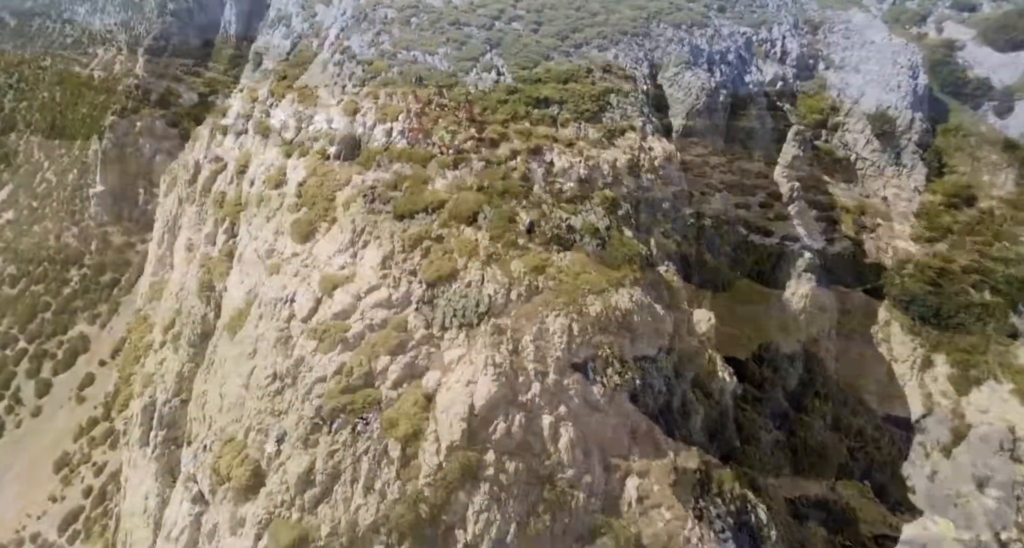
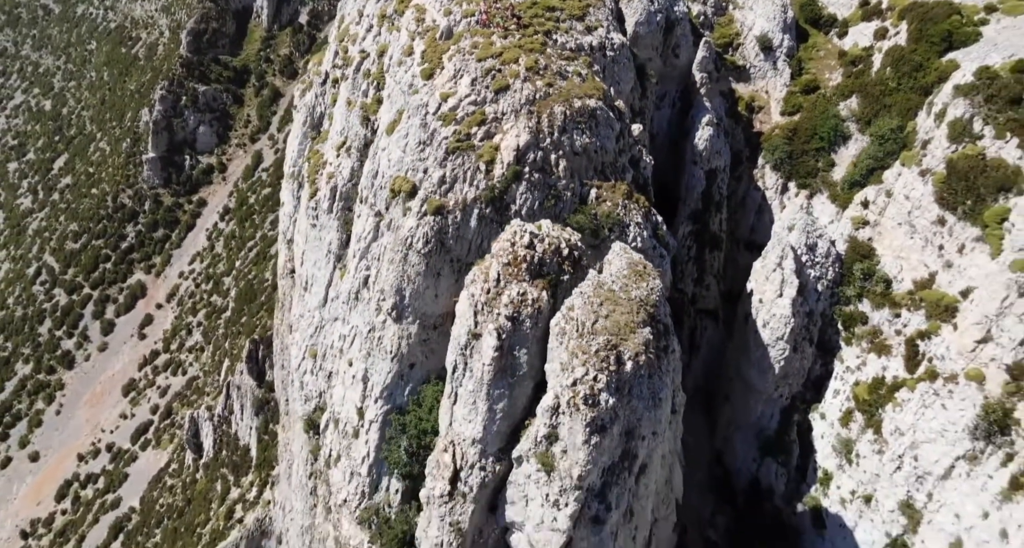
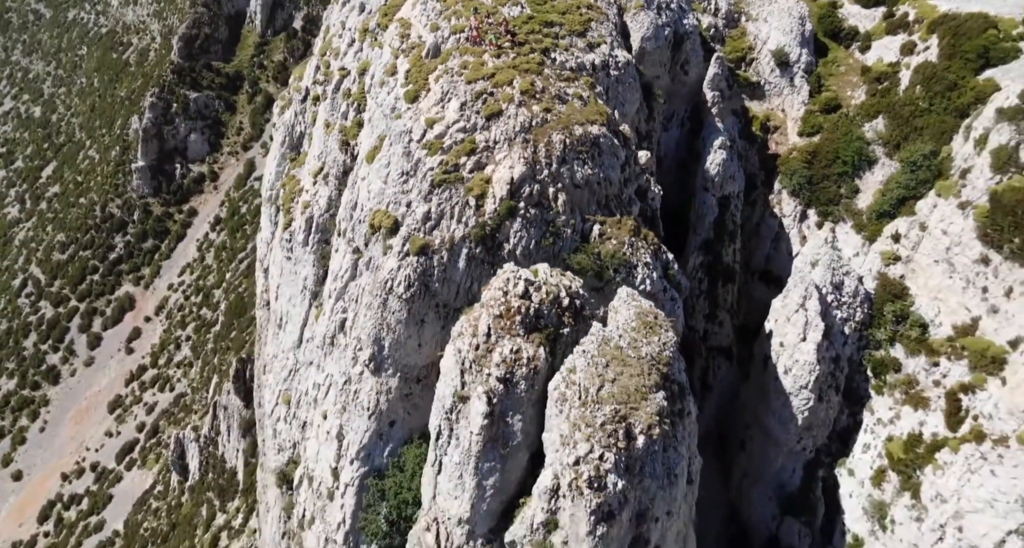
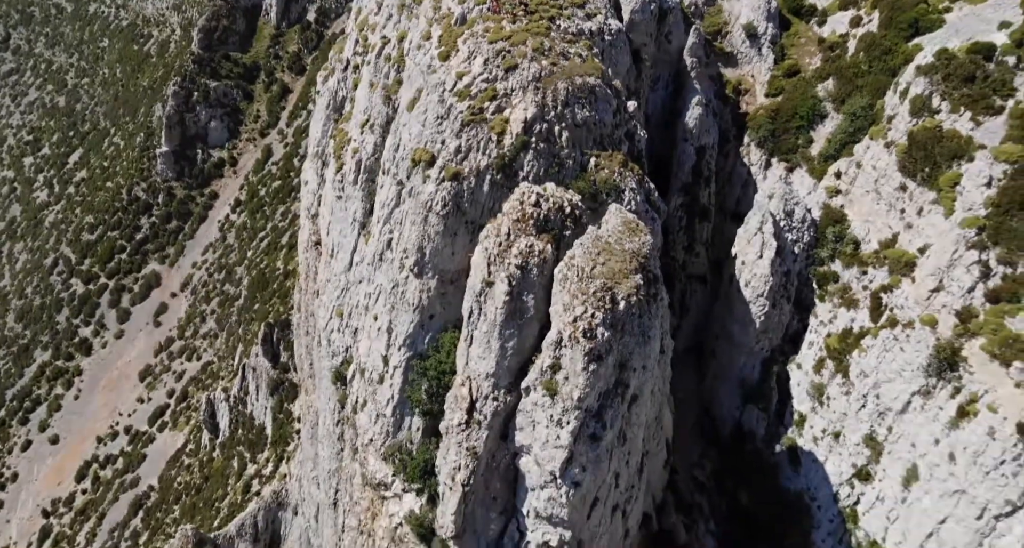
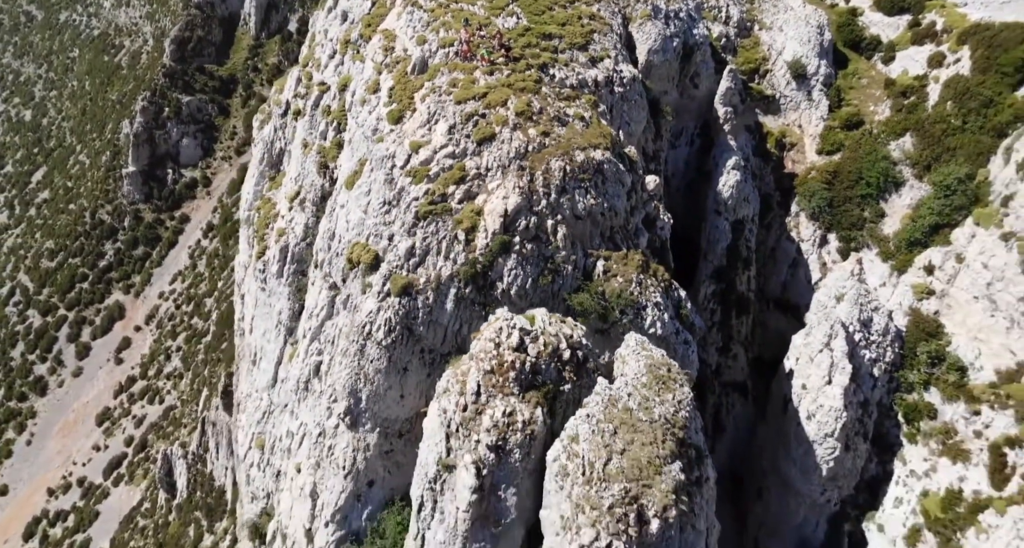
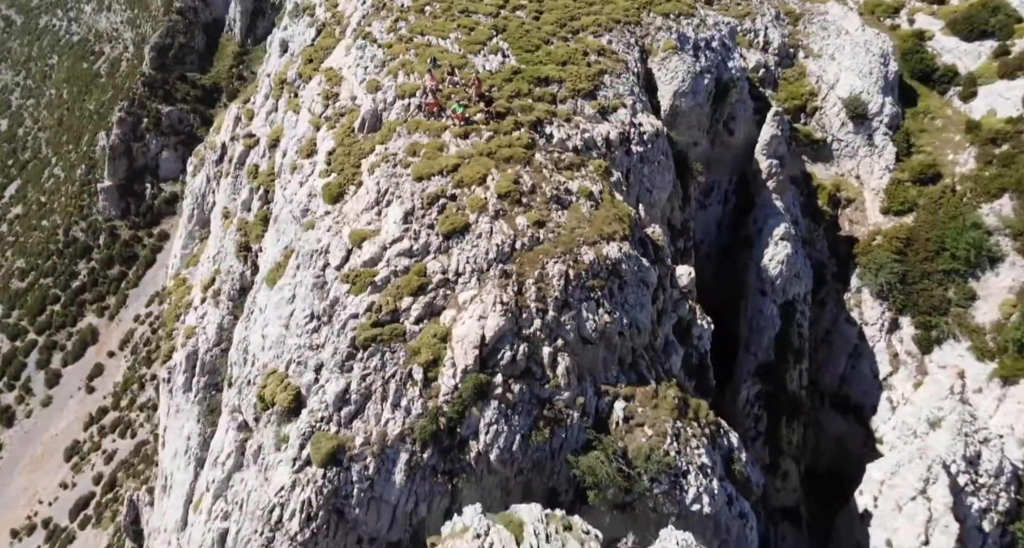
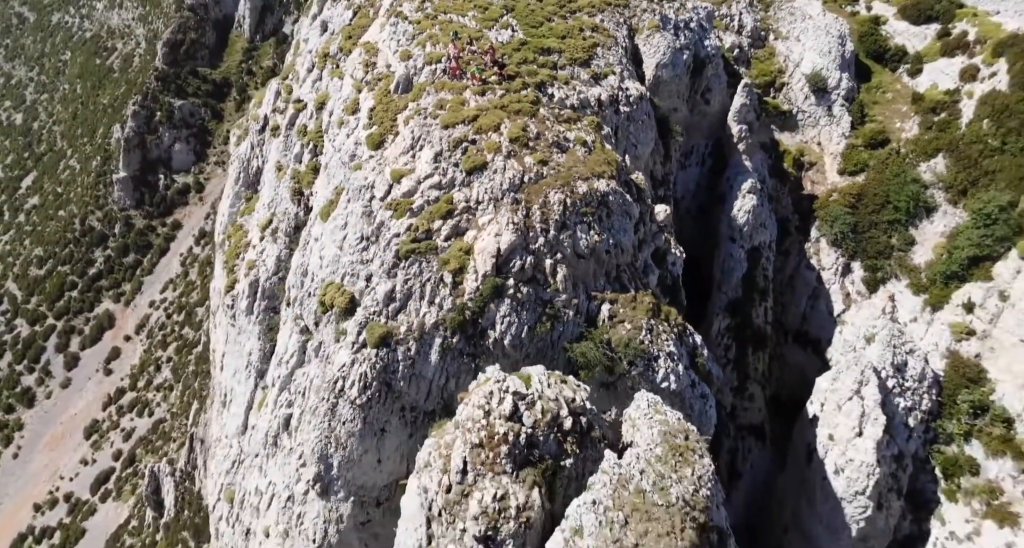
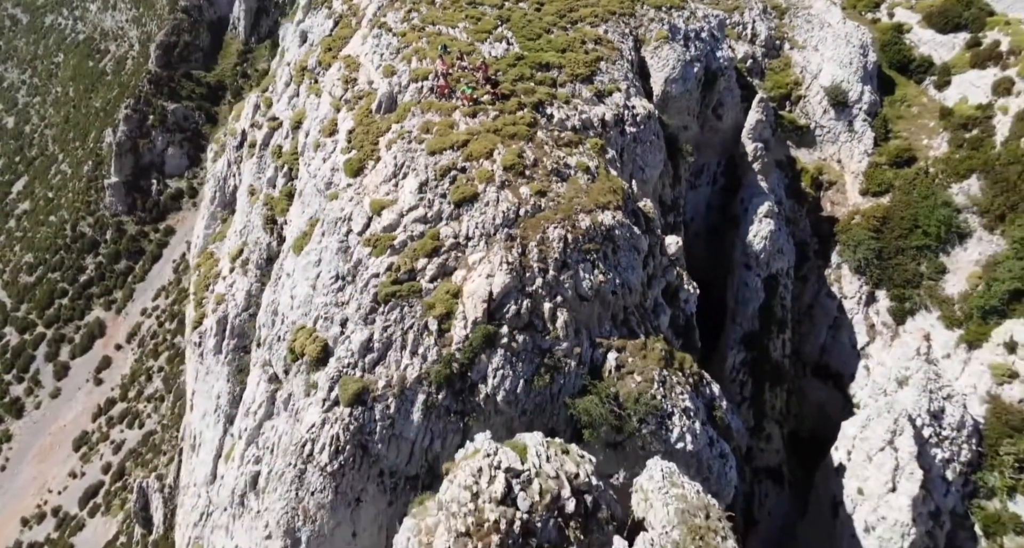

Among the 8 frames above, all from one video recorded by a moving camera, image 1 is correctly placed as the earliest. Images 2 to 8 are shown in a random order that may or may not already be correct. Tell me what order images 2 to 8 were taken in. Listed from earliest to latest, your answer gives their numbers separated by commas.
6, 8, 7, 5, 3, 2, 4
